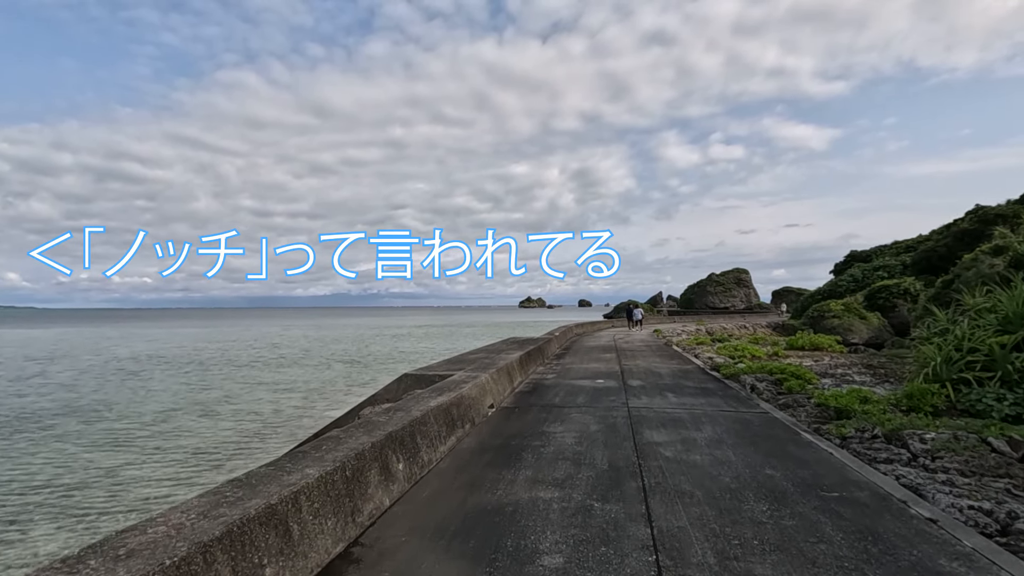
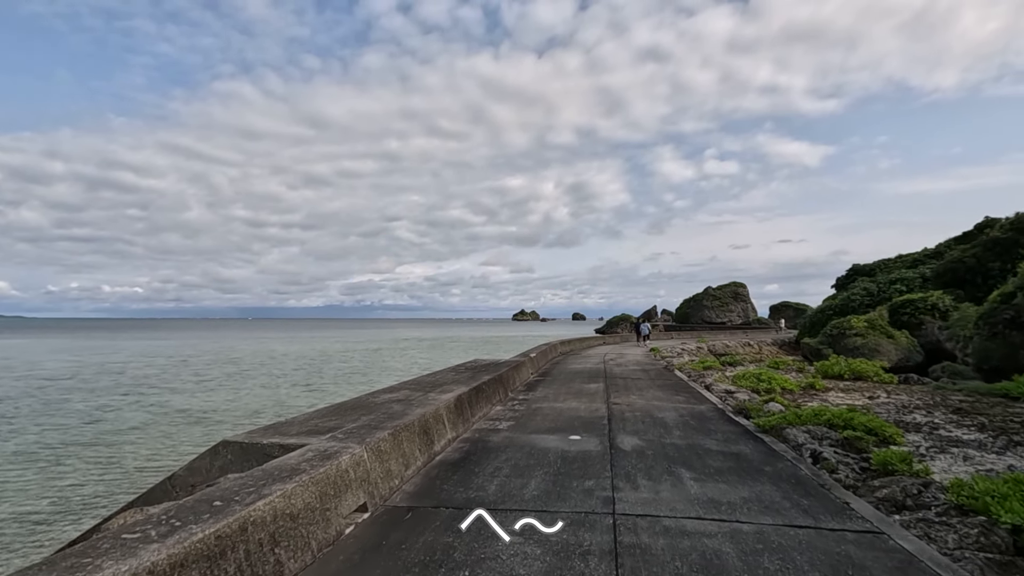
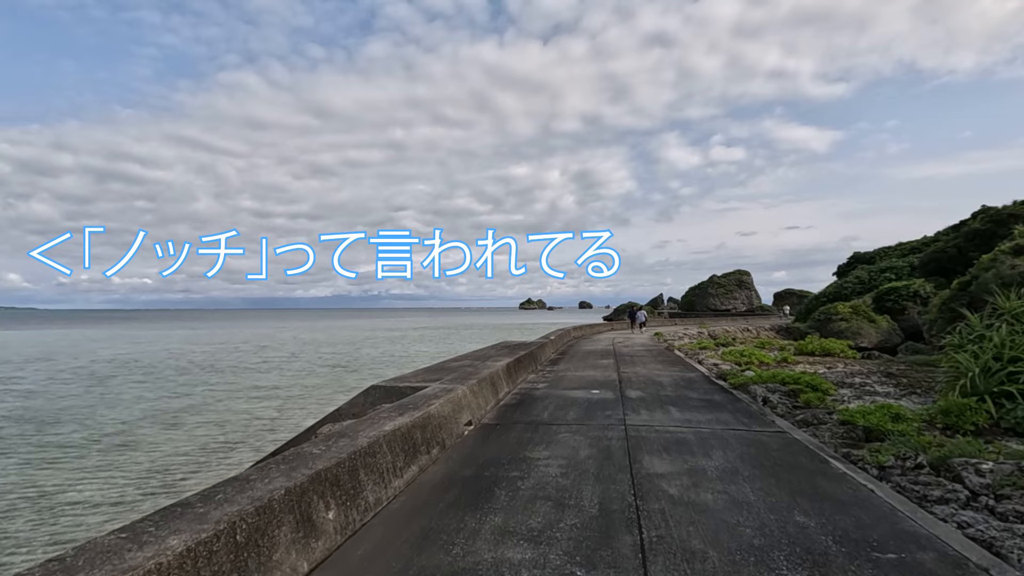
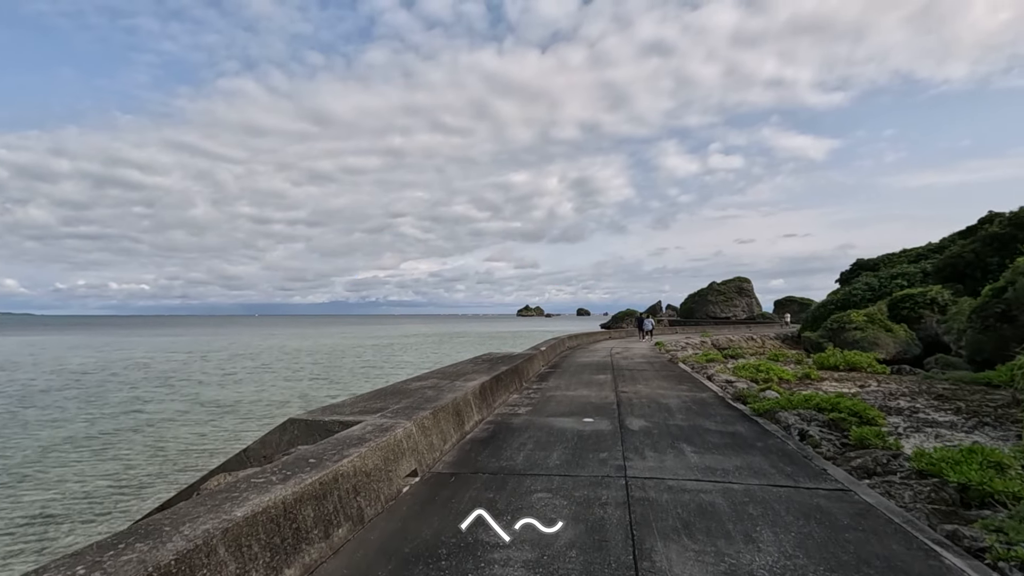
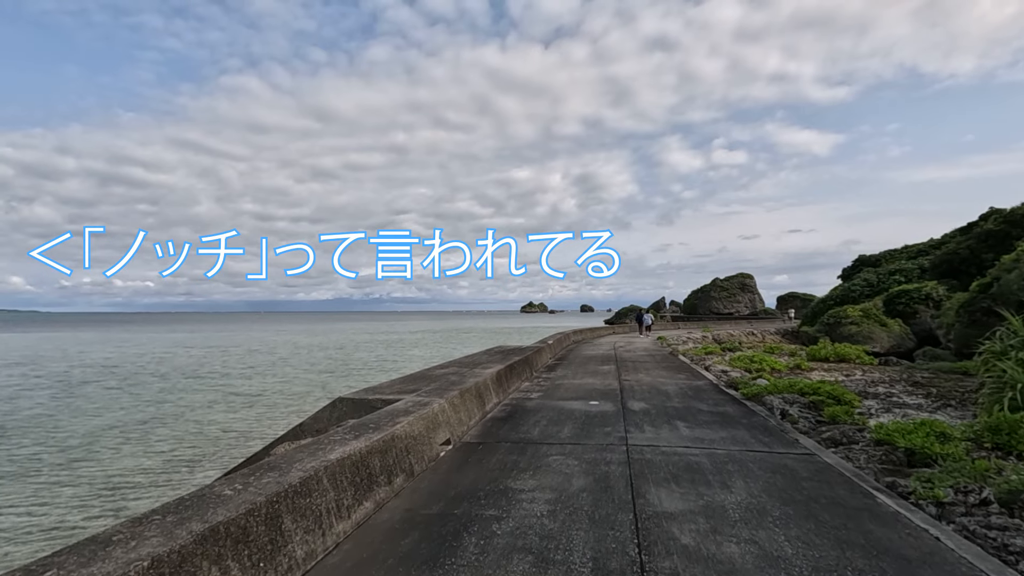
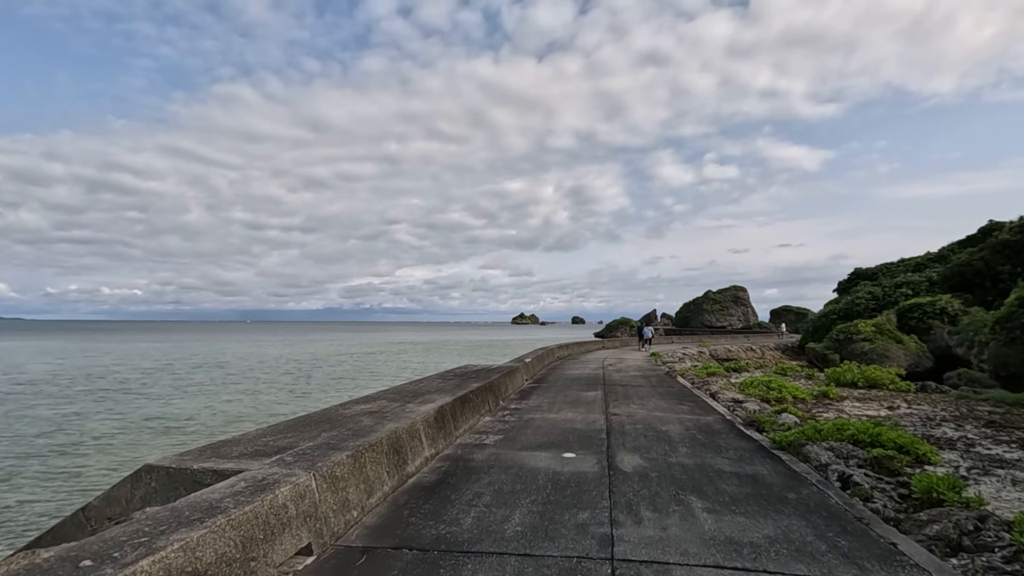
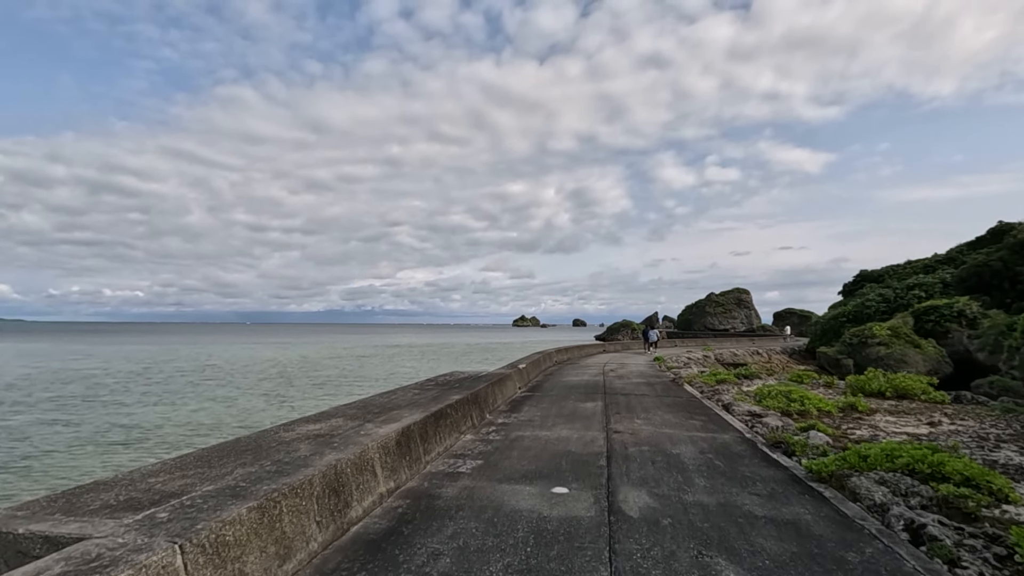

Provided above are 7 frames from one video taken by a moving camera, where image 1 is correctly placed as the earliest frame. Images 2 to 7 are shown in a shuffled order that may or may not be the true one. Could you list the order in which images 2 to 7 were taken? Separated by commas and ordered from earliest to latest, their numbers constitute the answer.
3, 5, 4, 2, 6, 7
